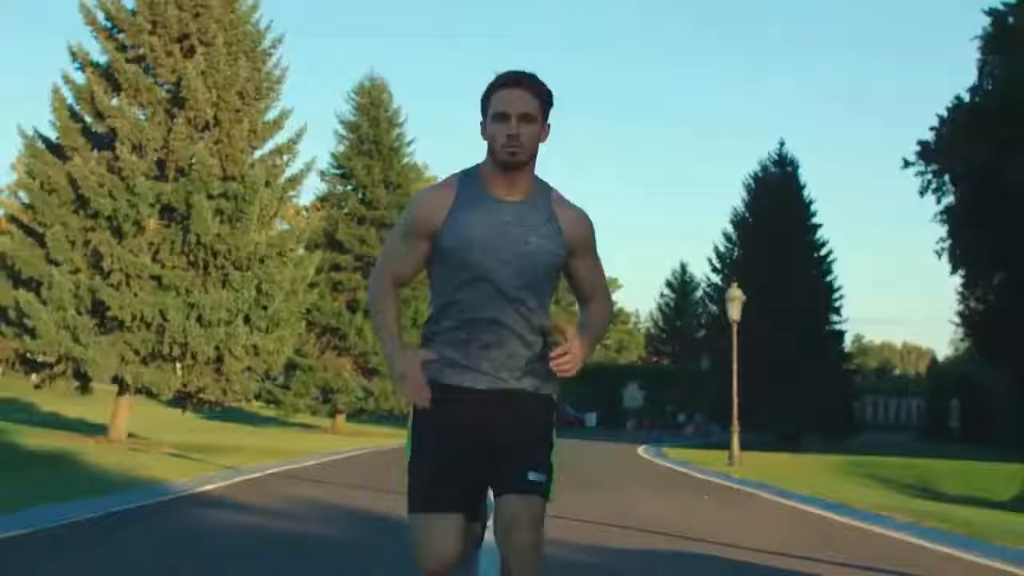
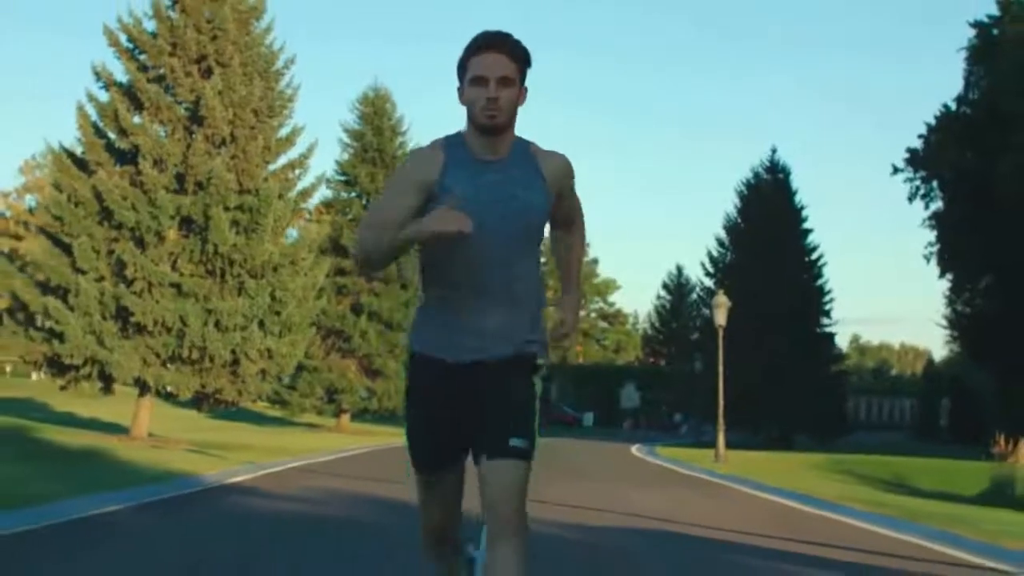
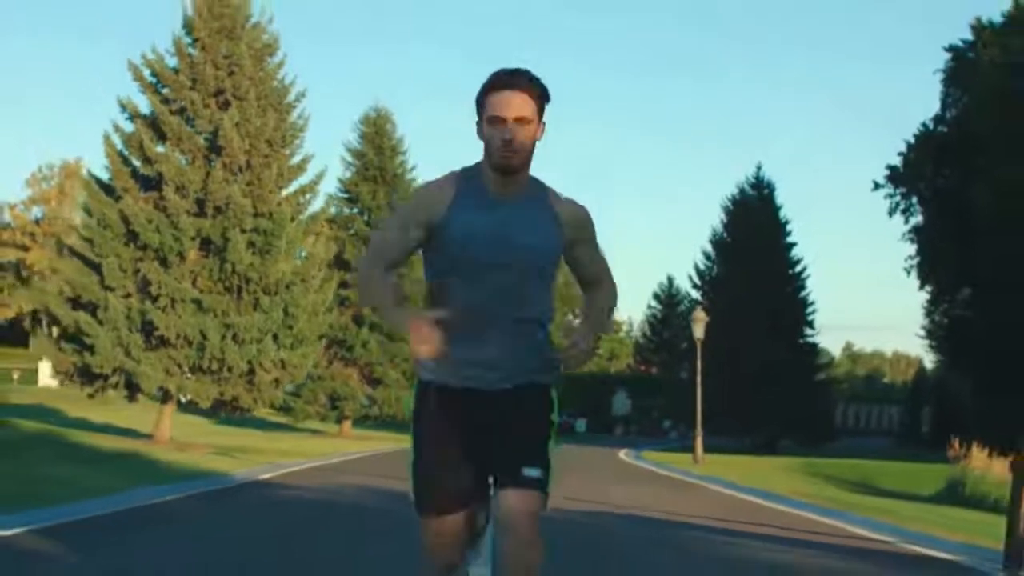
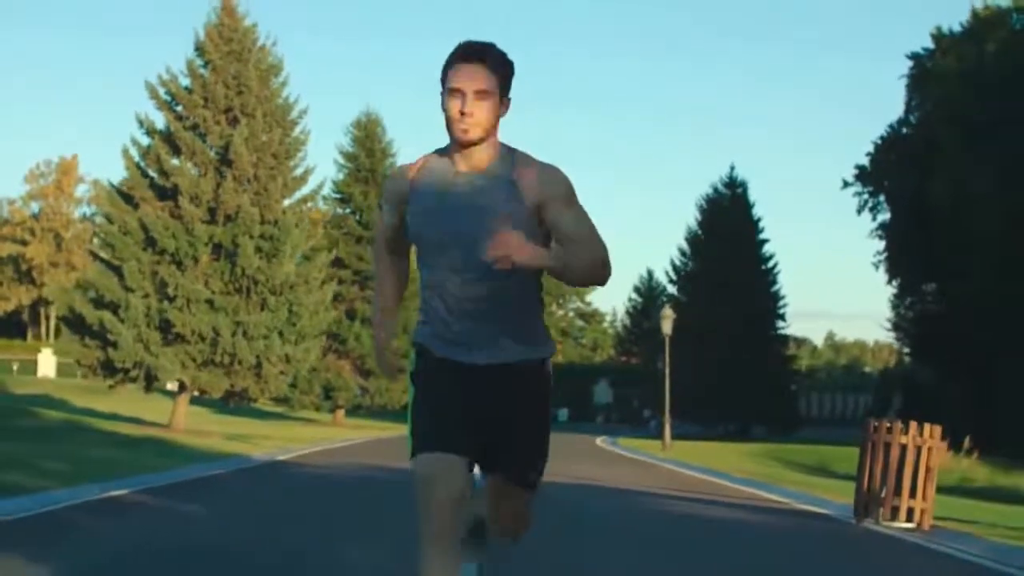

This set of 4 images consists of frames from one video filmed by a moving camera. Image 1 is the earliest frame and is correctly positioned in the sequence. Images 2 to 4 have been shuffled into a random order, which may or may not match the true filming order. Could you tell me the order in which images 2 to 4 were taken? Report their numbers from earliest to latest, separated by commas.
2, 3, 4
